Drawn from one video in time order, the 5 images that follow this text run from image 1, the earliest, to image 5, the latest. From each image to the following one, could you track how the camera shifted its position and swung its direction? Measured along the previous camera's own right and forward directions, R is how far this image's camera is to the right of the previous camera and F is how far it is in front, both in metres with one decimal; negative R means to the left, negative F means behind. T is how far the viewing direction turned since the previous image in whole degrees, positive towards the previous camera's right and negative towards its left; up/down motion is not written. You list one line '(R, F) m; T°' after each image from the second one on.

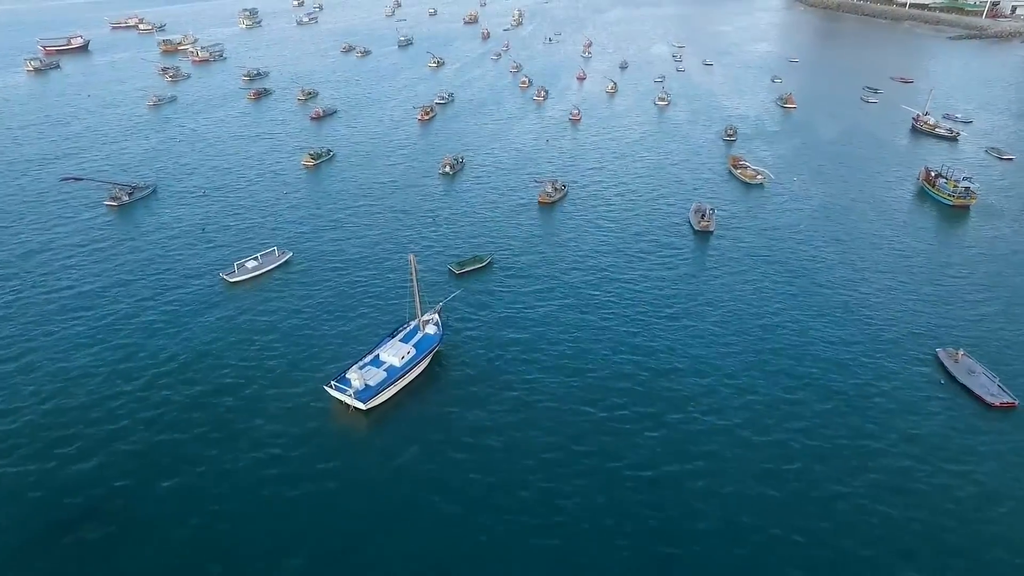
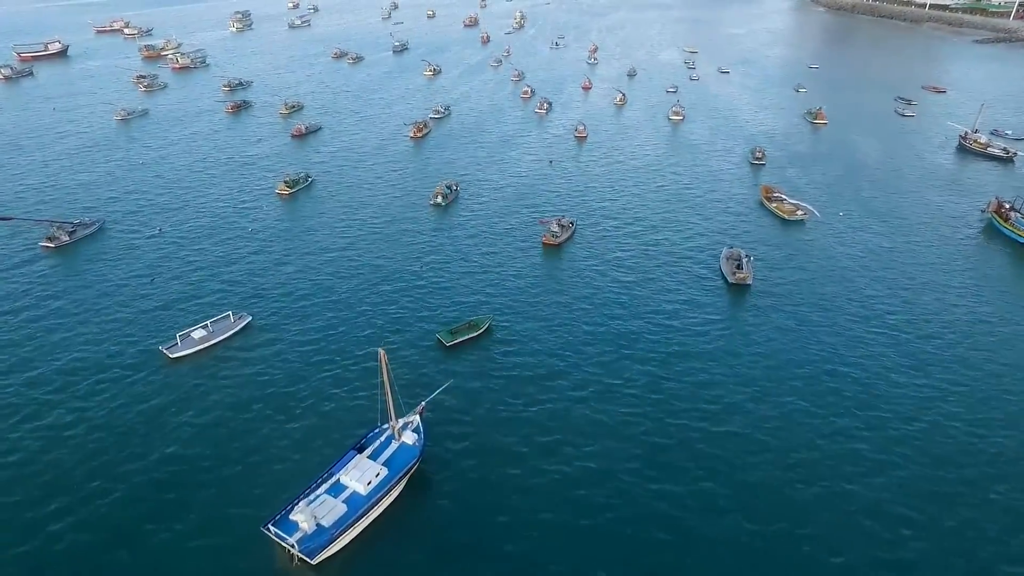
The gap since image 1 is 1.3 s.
(+0.2, +16.8) m; 0°
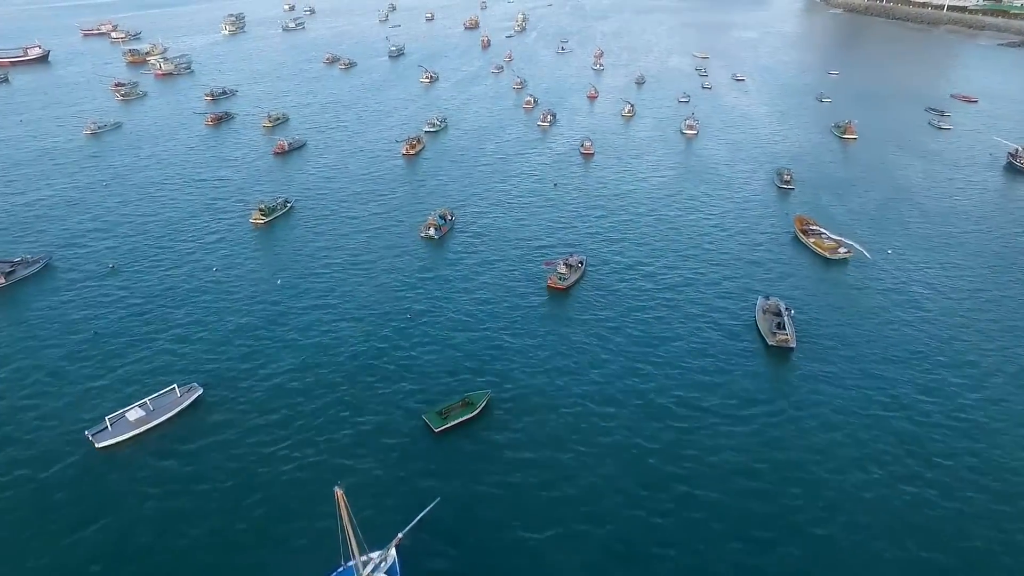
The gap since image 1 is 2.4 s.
(0.0, +13.8) m; 0°
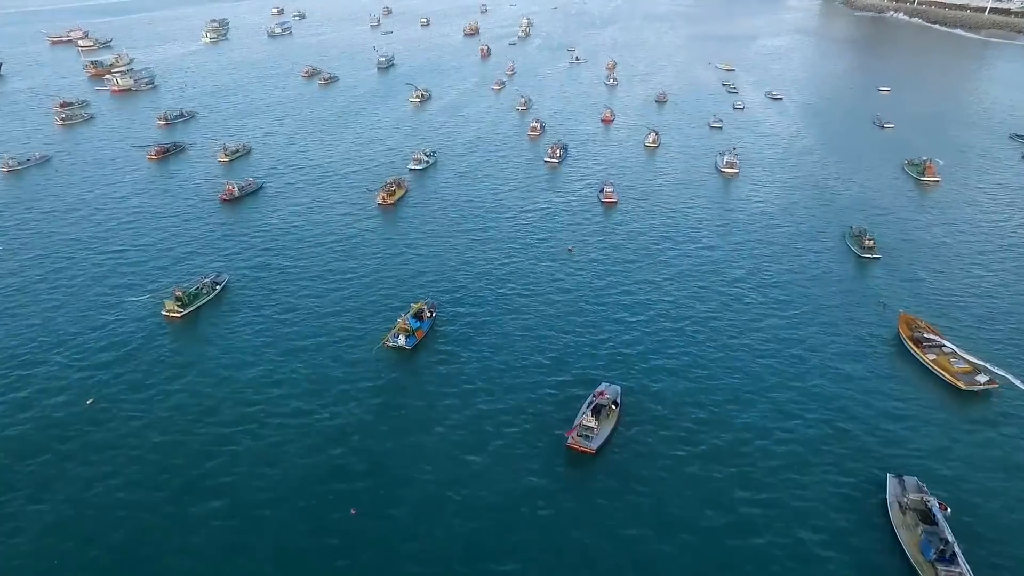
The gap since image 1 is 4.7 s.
(+0.2, +29.4) m; 0°
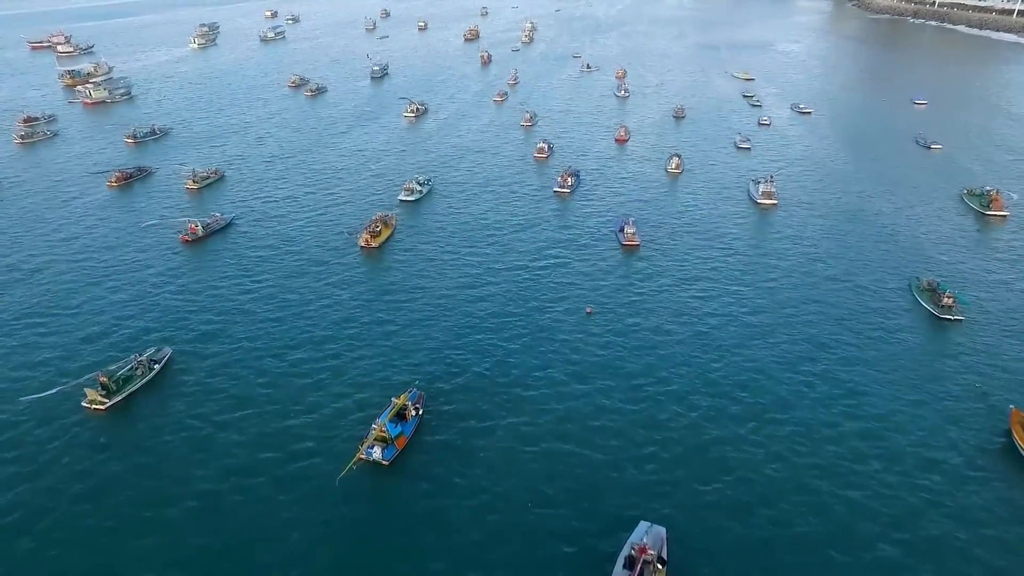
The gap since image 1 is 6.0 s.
(-0.4, +17.1) m; 0°
